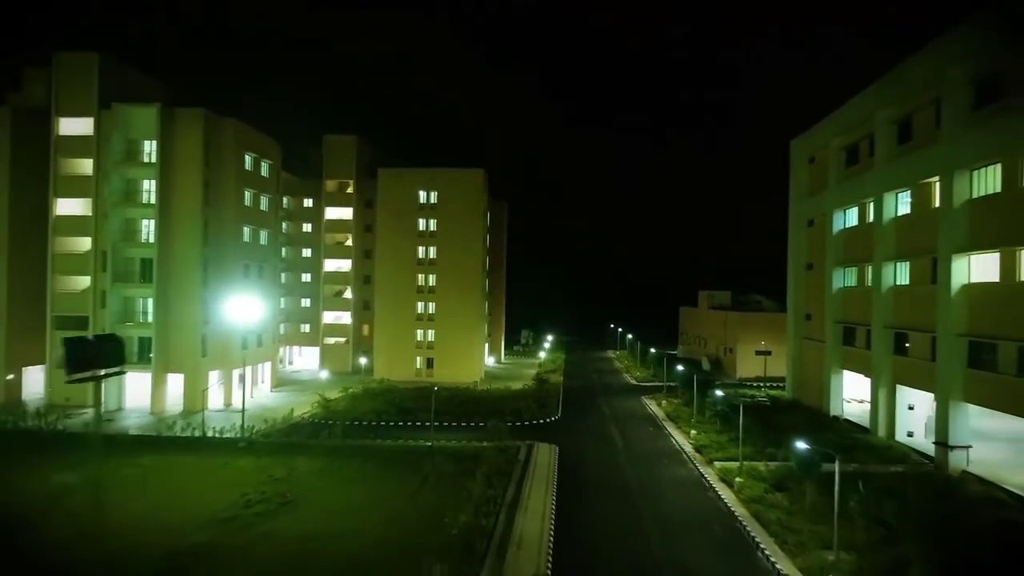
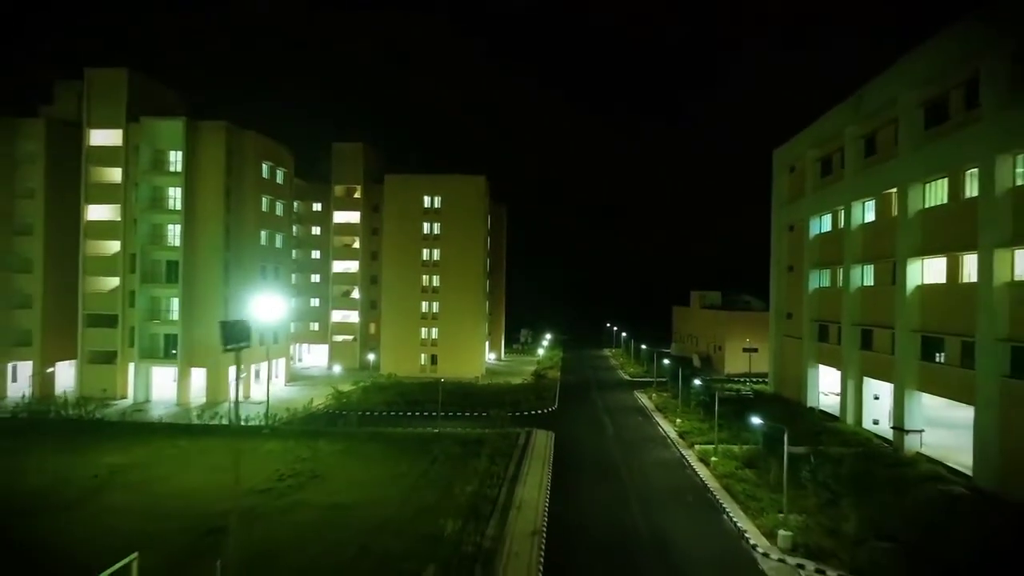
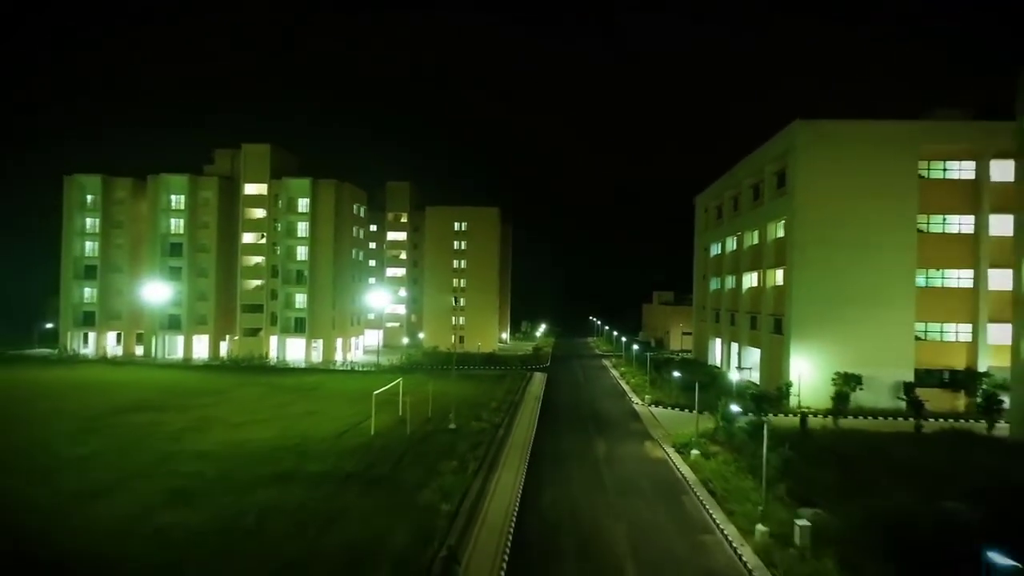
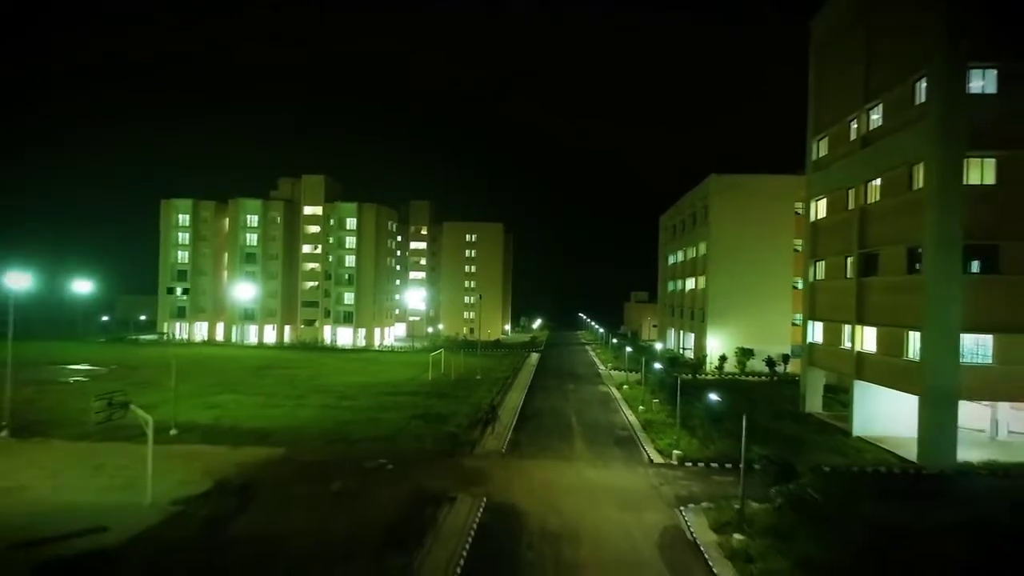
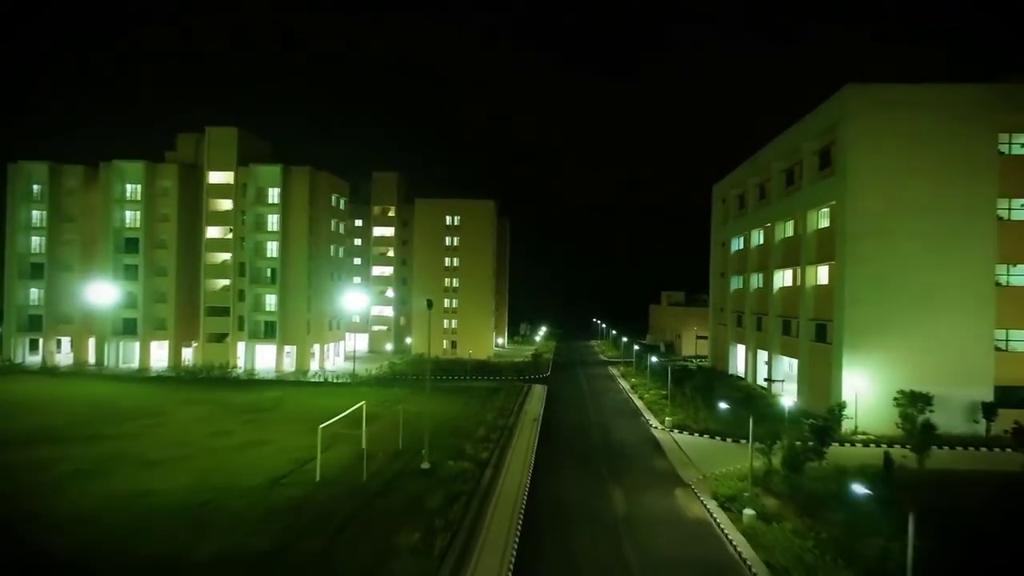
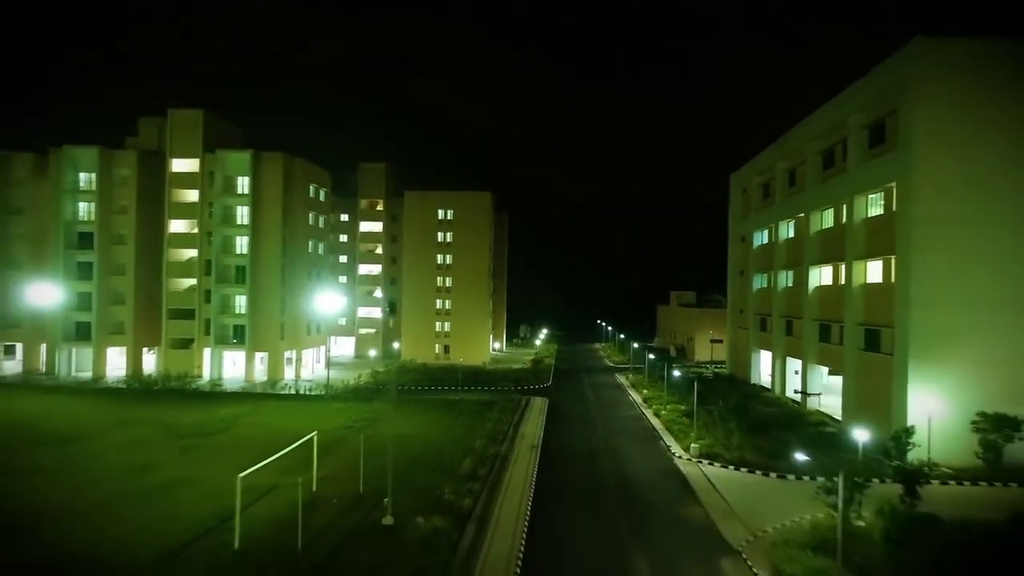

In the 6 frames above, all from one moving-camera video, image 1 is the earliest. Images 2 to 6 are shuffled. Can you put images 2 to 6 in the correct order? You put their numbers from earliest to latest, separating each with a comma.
2, 6, 5, 3, 4
